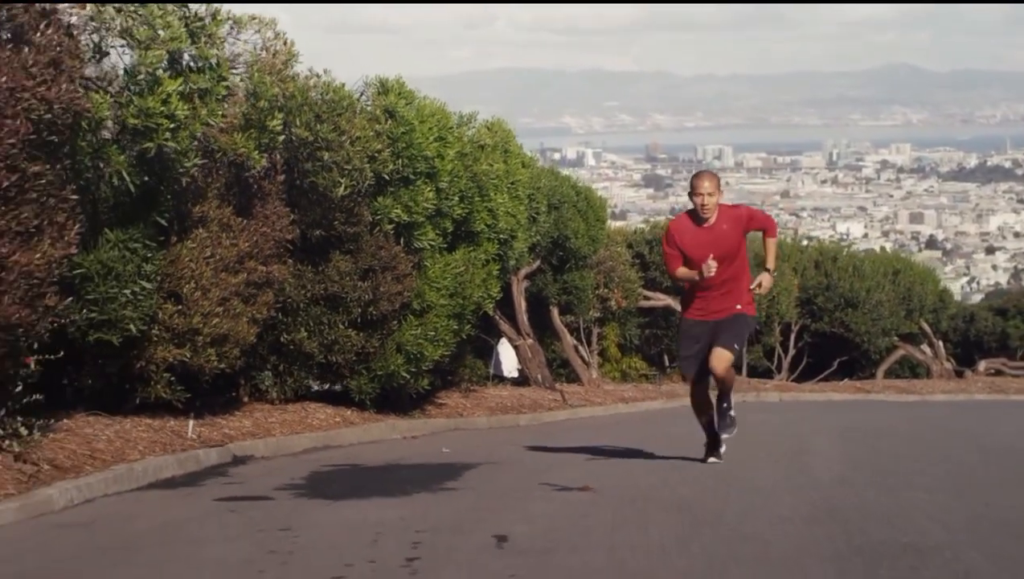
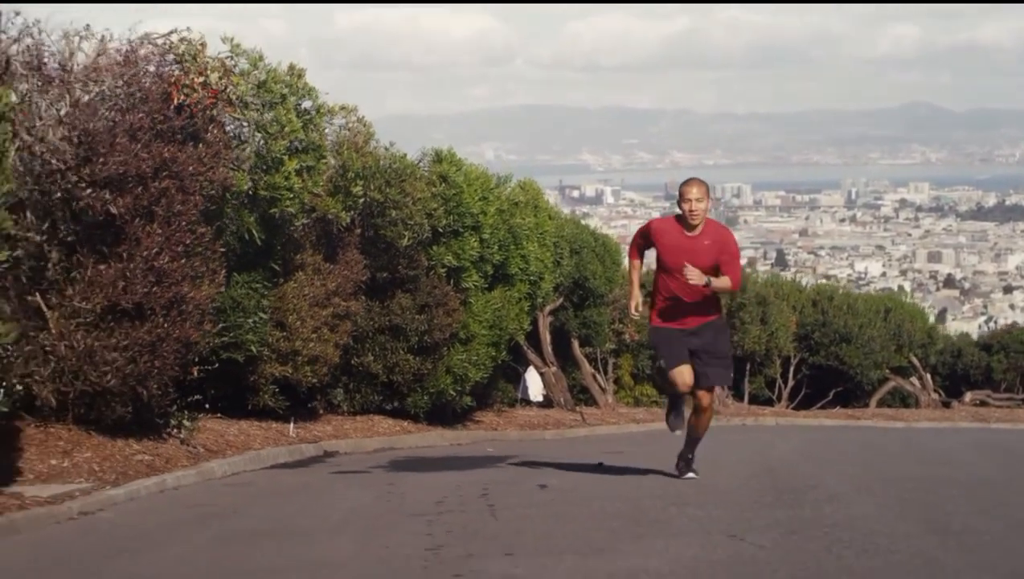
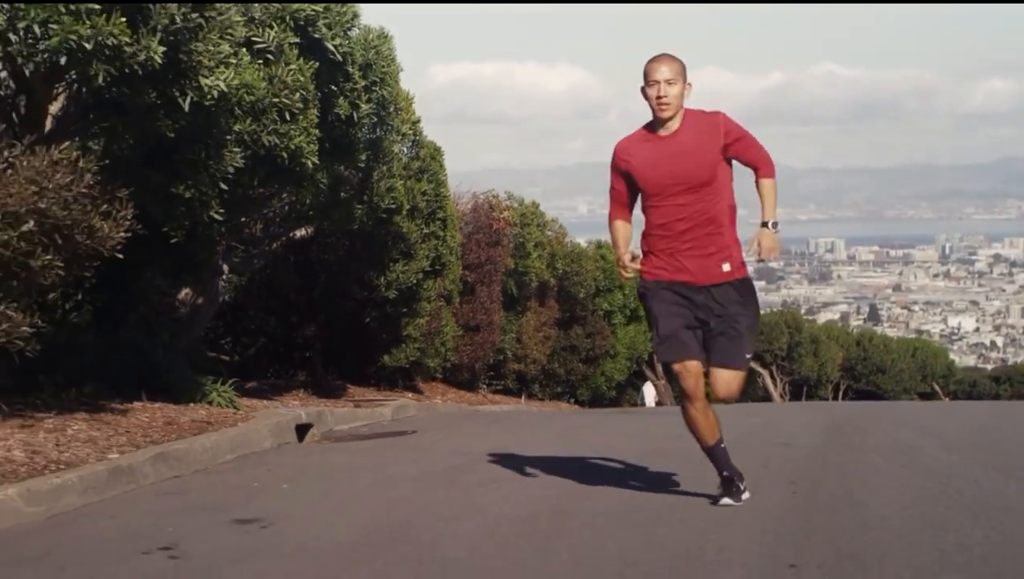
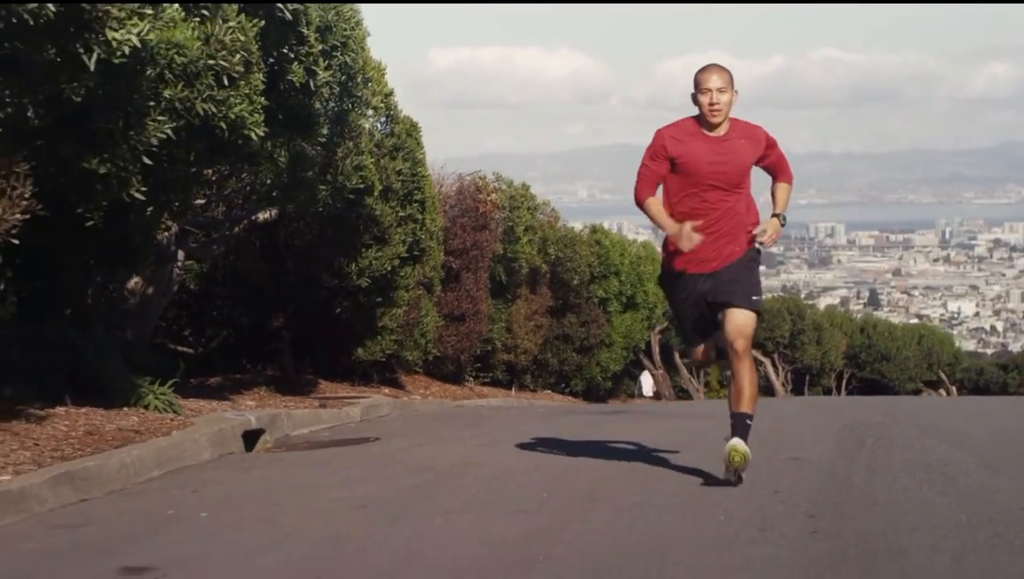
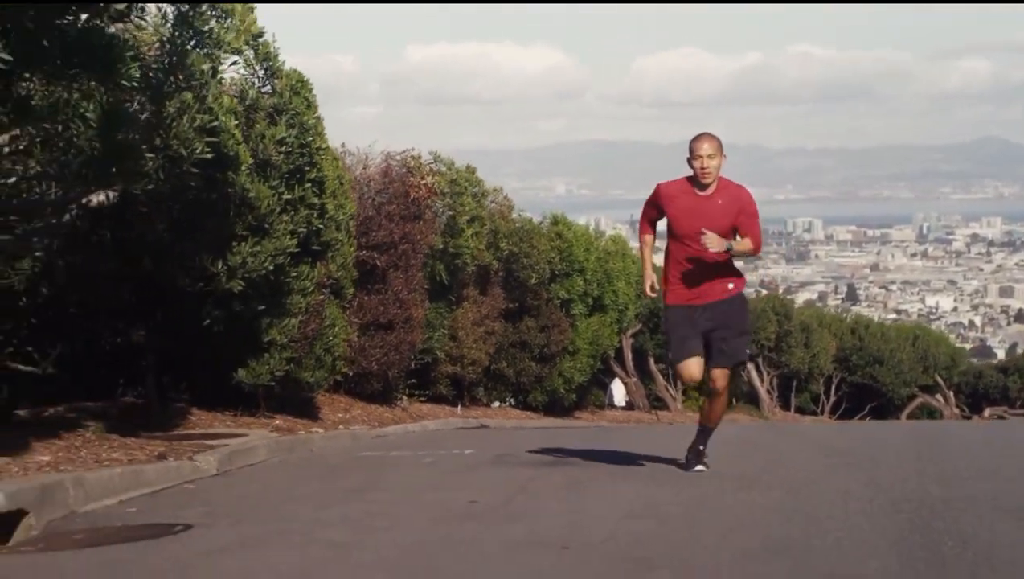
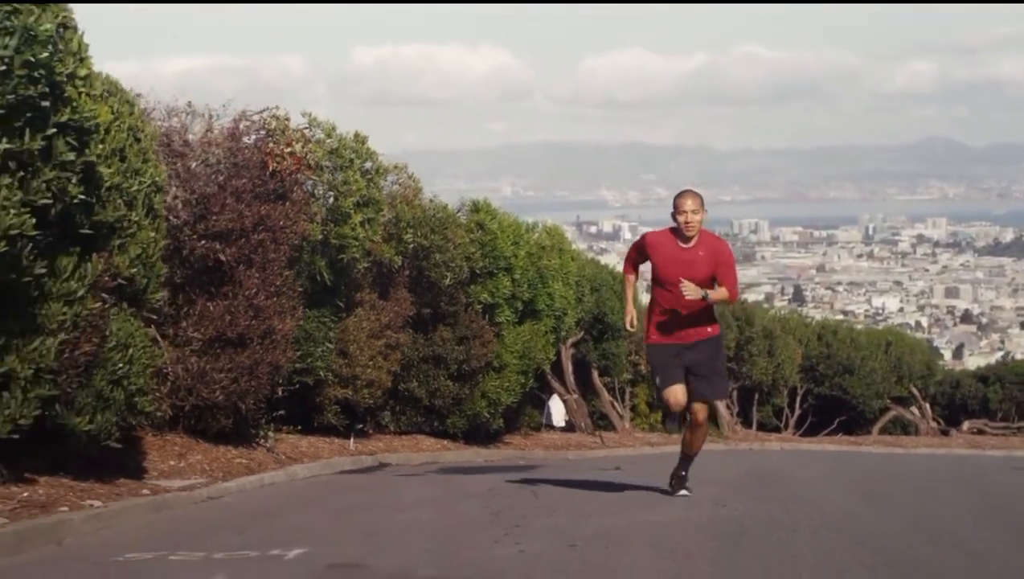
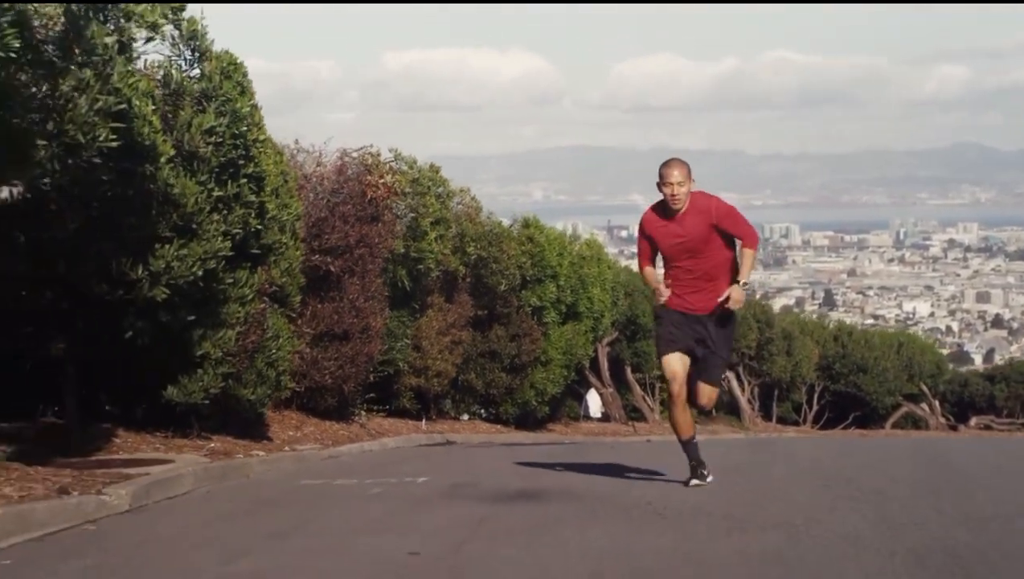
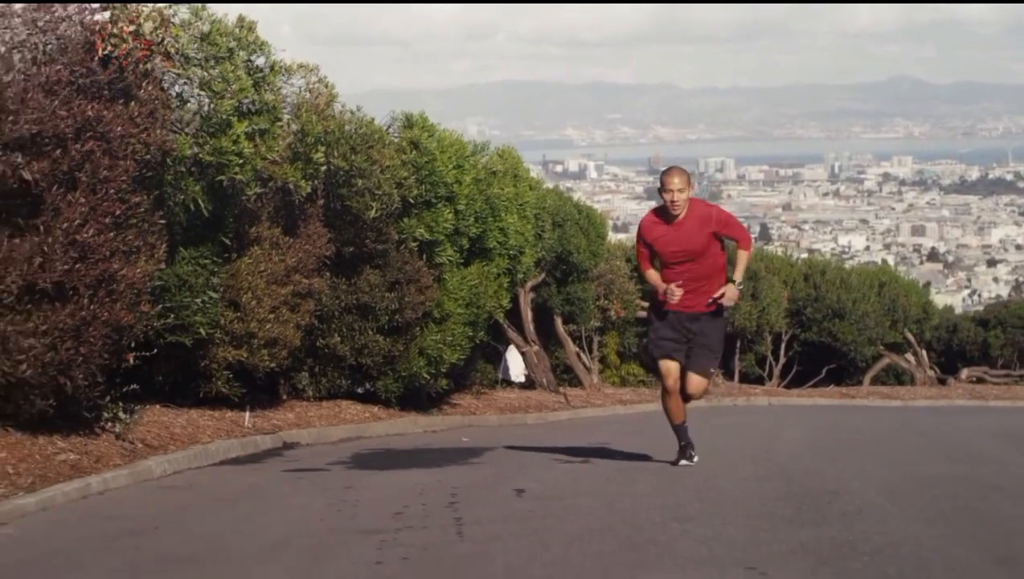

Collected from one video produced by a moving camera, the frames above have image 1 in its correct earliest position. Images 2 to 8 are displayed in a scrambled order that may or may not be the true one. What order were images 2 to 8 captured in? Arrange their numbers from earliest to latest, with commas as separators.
8, 2, 6, 7, 5, 4, 3
